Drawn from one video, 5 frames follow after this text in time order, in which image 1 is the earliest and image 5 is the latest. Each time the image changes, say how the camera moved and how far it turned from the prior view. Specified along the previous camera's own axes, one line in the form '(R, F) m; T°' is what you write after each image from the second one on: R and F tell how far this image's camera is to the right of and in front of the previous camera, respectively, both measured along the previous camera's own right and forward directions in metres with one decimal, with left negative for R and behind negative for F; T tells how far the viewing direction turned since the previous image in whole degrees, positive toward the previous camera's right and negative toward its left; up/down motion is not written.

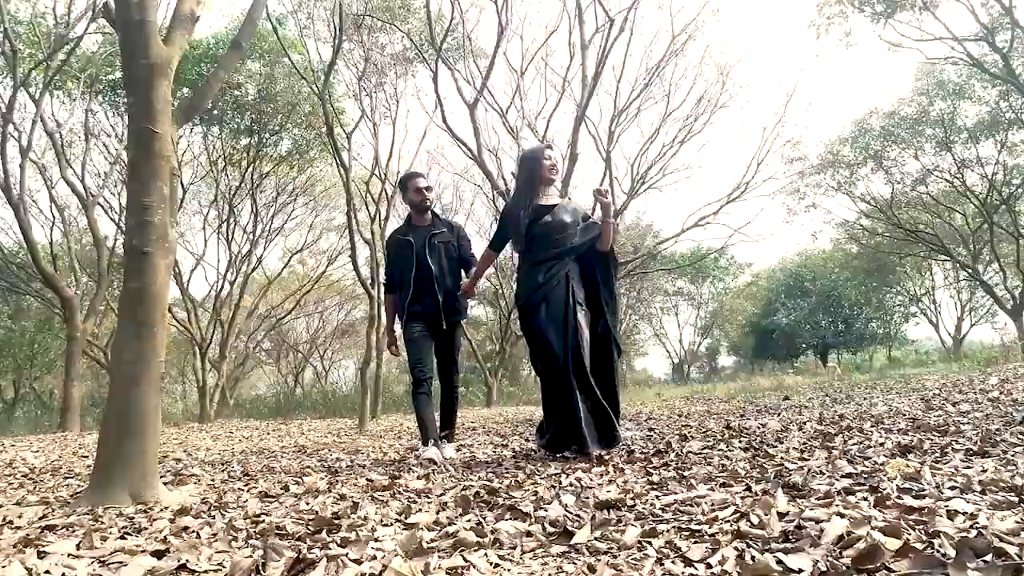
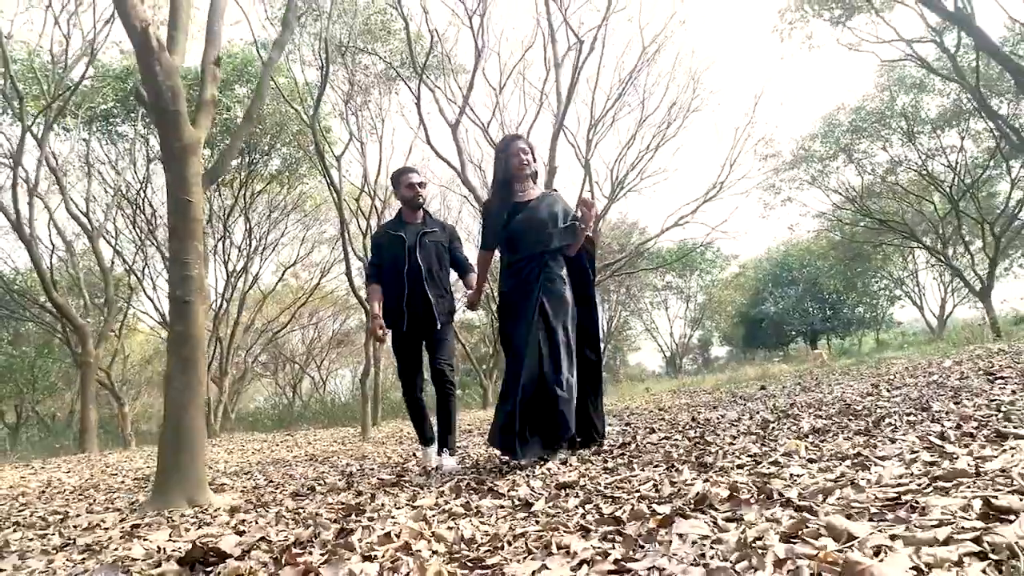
(+0.1, -0.6) m; +1°
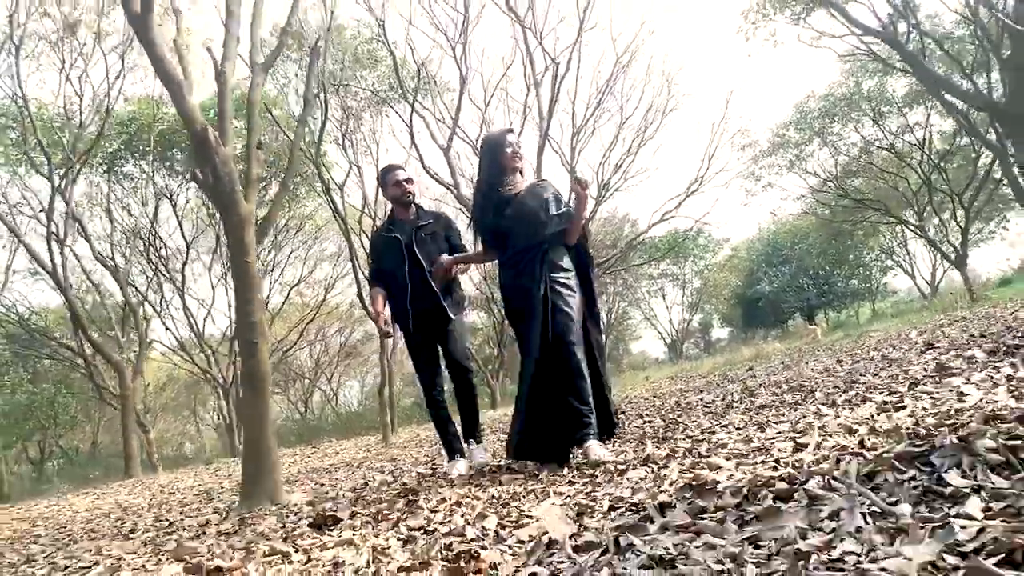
(0.0, -0.9) m; 0°
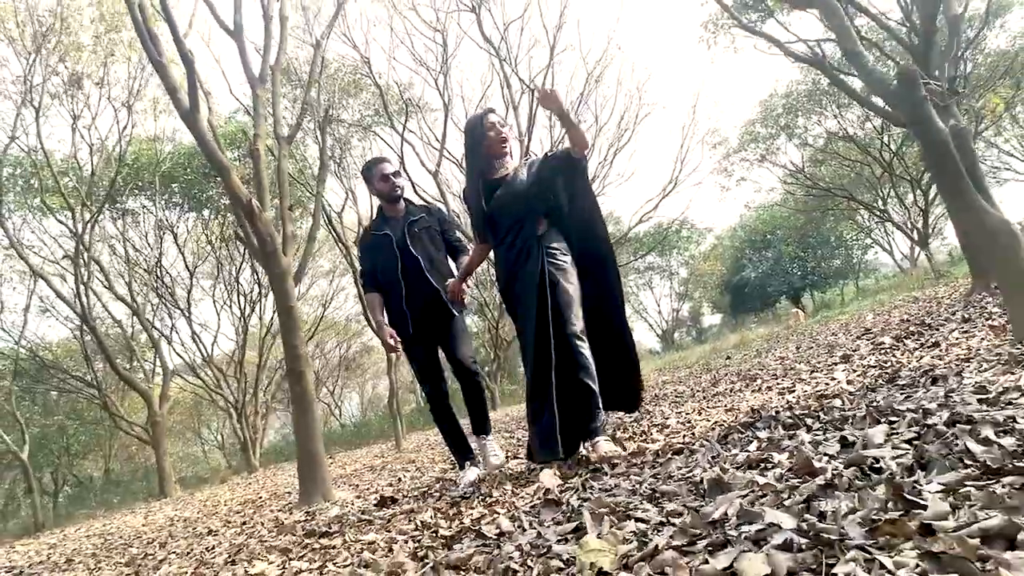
(0.0, -1.0) m; +1°
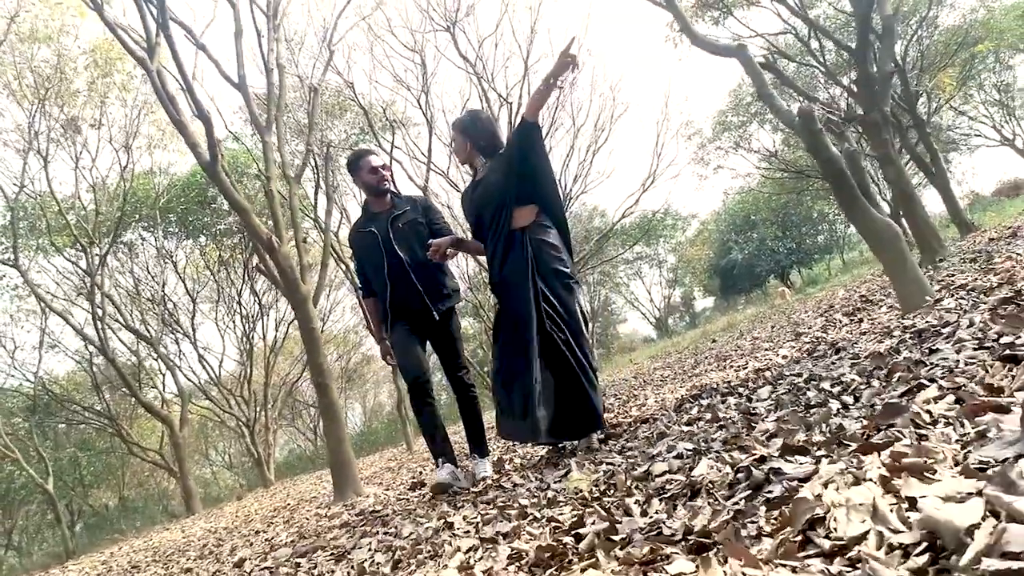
(0.0, -0.7) m; +1°
